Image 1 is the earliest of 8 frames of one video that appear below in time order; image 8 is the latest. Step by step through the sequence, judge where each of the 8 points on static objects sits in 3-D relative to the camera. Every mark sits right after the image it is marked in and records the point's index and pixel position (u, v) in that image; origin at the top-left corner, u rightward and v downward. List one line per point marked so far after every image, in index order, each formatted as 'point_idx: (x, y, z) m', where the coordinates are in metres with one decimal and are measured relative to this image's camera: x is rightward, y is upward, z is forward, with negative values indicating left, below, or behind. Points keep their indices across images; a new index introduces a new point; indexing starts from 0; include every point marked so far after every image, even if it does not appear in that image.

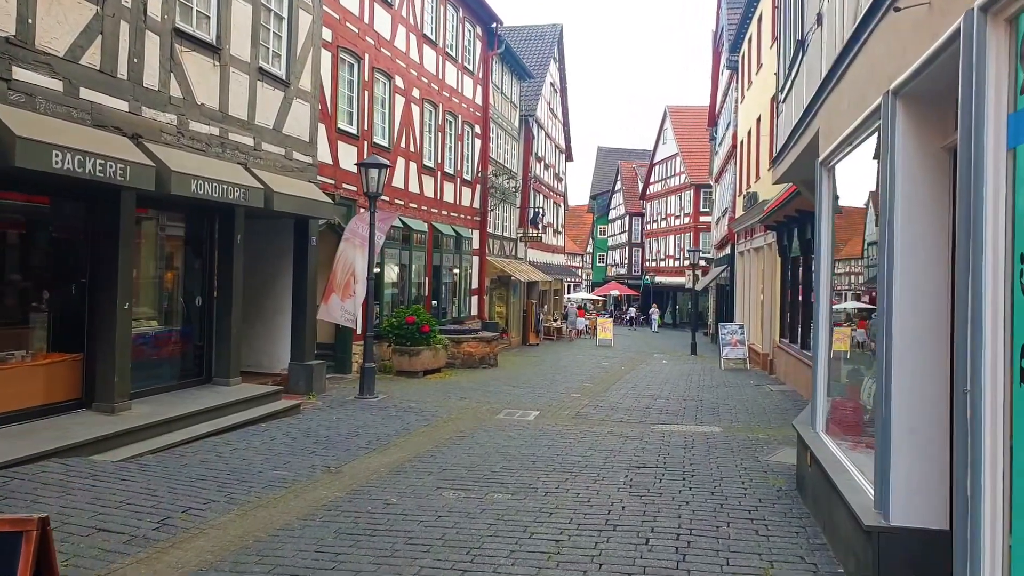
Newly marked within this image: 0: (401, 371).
0: (-2.2, -1.7, +15.8) m
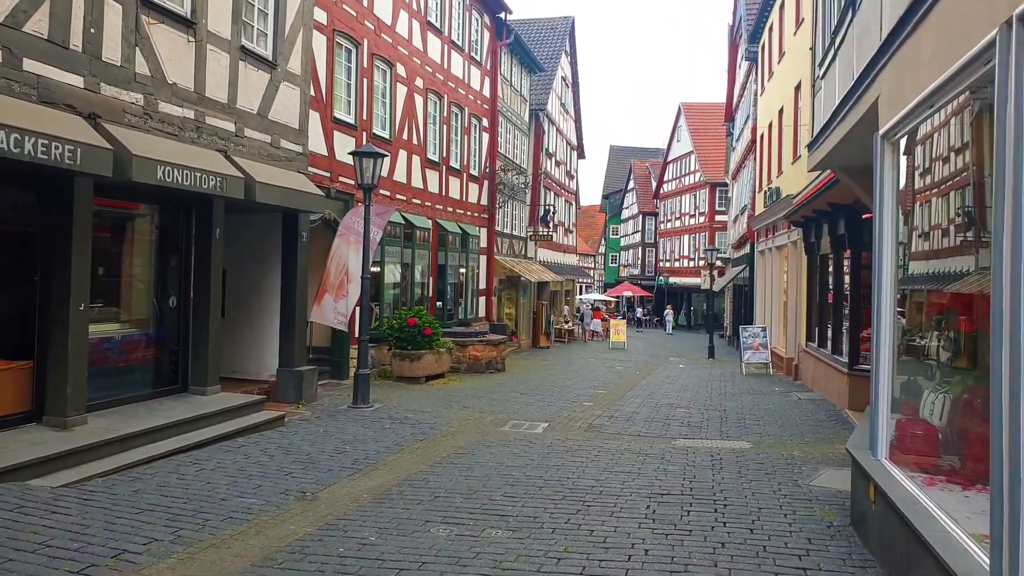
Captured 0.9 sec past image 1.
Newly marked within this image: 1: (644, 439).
0: (-2.1, -1.7, +14.8) m
1: (+1.6, -1.8, +9.4) m
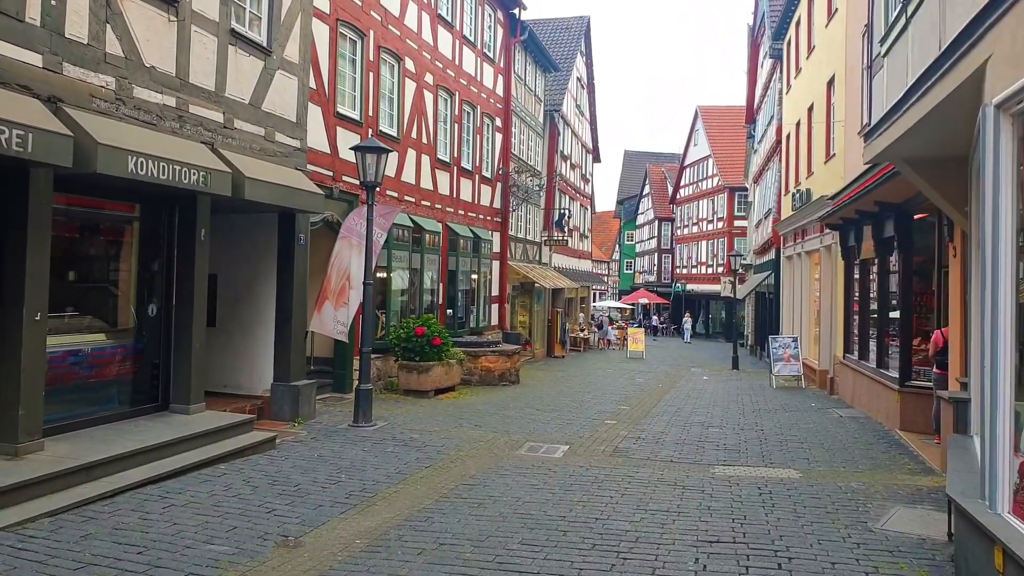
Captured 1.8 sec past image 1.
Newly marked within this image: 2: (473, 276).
0: (-1.8, -1.8, +13.8) m
1: (+1.7, -1.9, +8.3) m
2: (-1.0, +0.3, +19.3) m
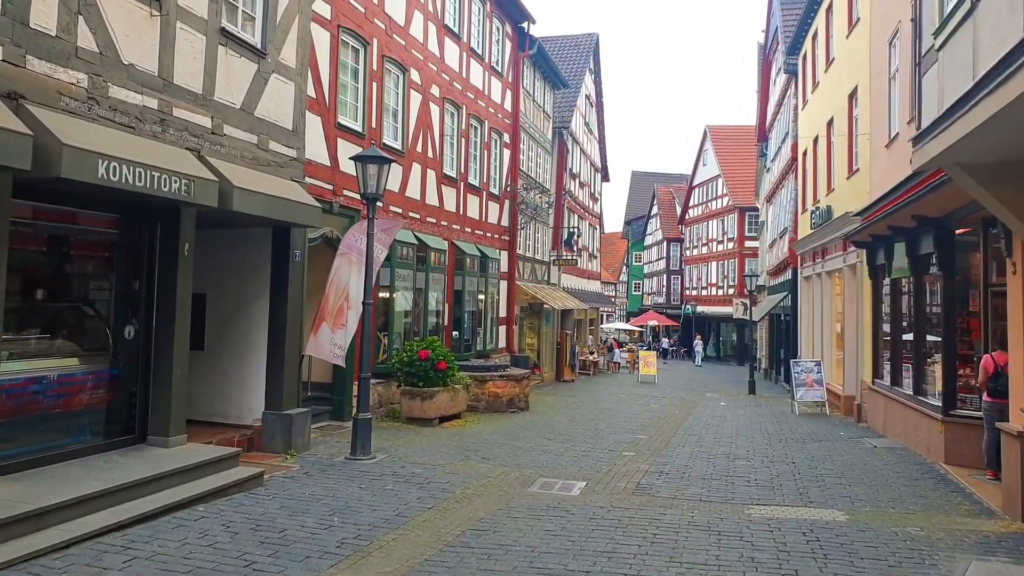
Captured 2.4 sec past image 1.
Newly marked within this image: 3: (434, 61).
0: (-1.6, -2.2, +13.0) m
1: (+1.9, -2.1, +7.5) m
2: (-0.8, -0.2, +18.5) m
3: (-1.6, +4.6, +15.8) m
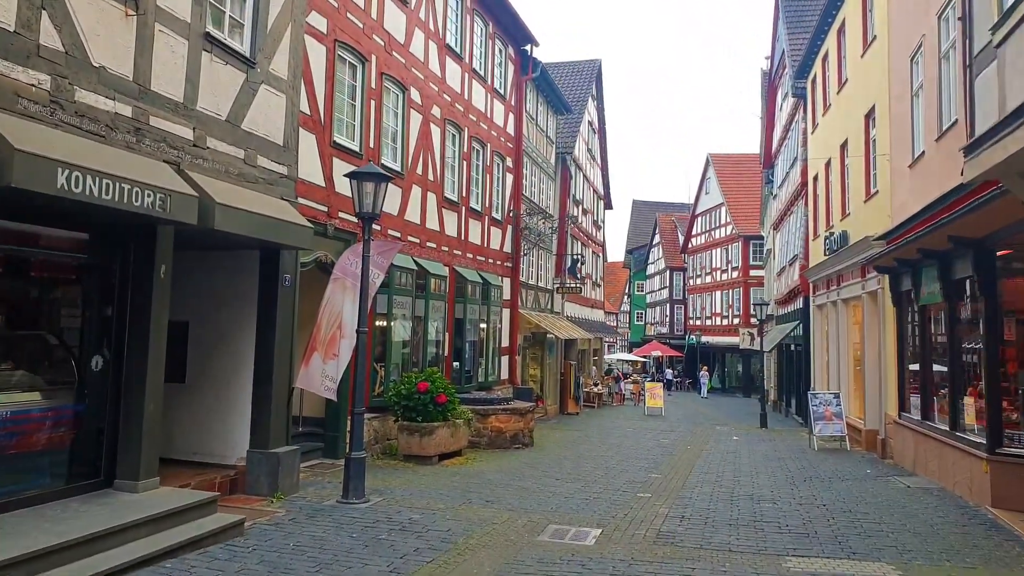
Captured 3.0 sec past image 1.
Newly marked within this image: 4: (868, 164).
0: (-1.6, -2.6, +12.2) m
1: (+1.9, -2.3, +6.7) m
2: (-0.7, -0.8, +17.8) m
3: (-1.5, +4.0, +15.3) m
4: (+6.9, +2.4, +15.4) m
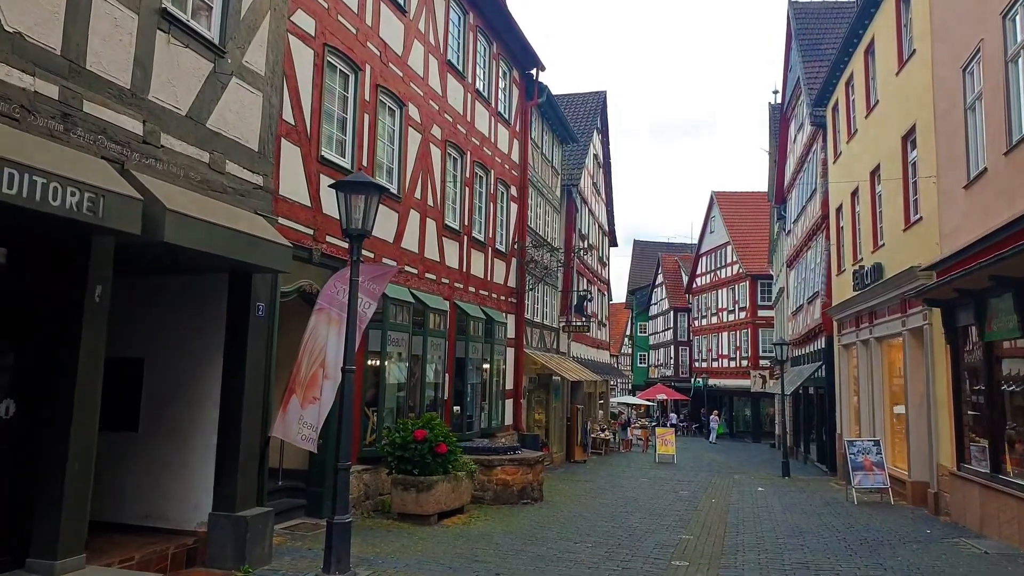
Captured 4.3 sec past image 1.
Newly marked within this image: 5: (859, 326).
0: (-1.4, -3.1, +10.7) m
1: (+2.1, -2.5, +5.2) m
2: (-0.6, -1.6, +16.3) m
3: (-1.4, +3.4, +14.1) m
4: (+7.1, +1.8, +14.1) m
5: (+7.8, -0.9, +17.7) m
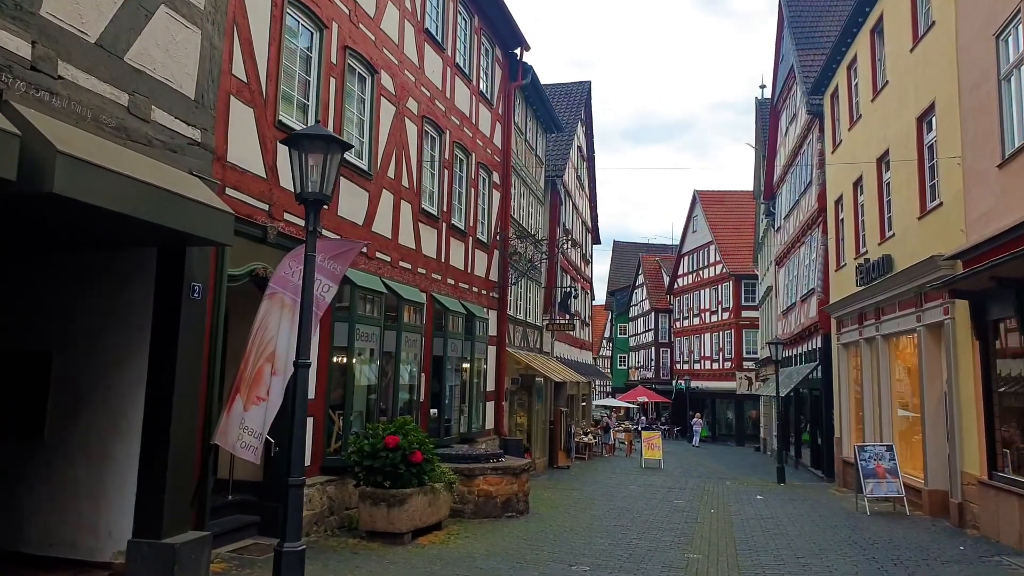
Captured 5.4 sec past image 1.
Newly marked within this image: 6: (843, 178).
0: (-1.6, -2.9, +9.3) m
1: (+2.1, -2.3, +3.9) m
2: (-0.9, -1.5, +15.0) m
3: (-1.6, +3.5, +12.7) m
4: (+6.8, +1.9, +13.1) m
5: (+7.4, -0.7, +16.7) m
6: (+7.6, +2.6, +18.0) m
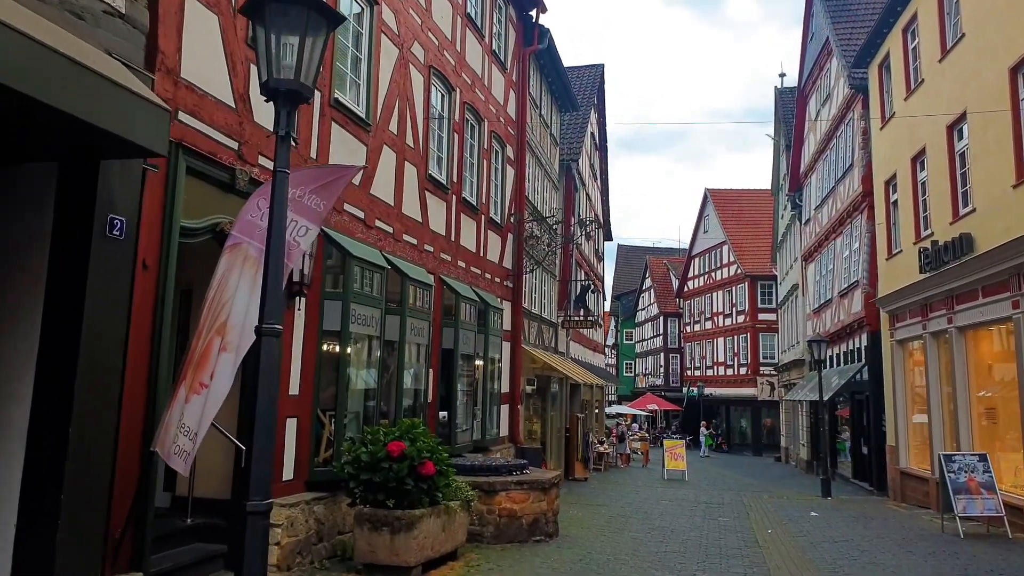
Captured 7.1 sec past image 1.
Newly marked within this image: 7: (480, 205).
0: (-1.3, -2.6, +7.3) m
1: (+2.4, -1.9, +1.9) m
2: (-0.6, -1.2, +13.0) m
3: (-1.3, +3.8, +10.8) m
4: (+7.1, +2.2, +11.1) m
5: (+7.7, -0.5, +14.7) m
6: (+7.9, +2.8, +16.1) m
7: (-0.5, +1.4, +13.4) m
